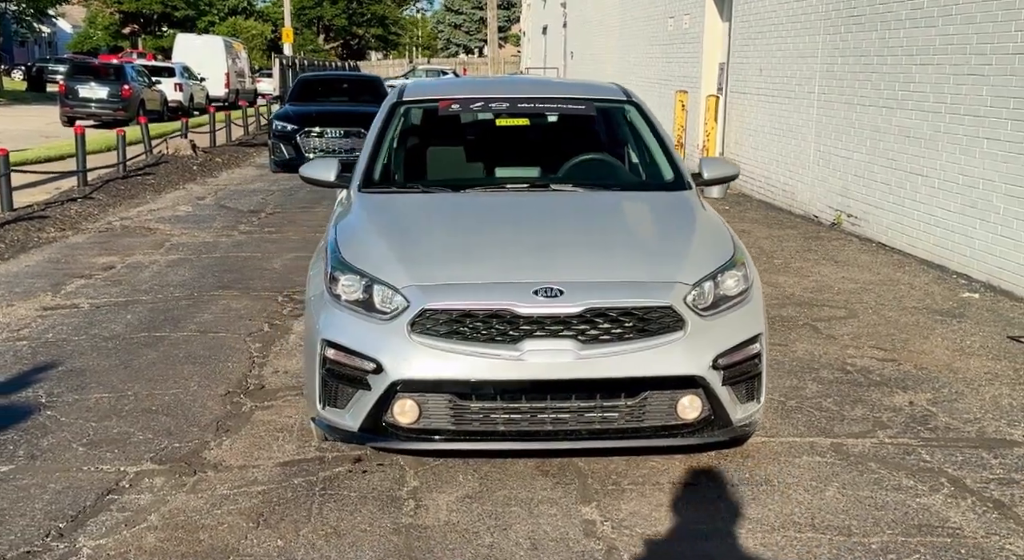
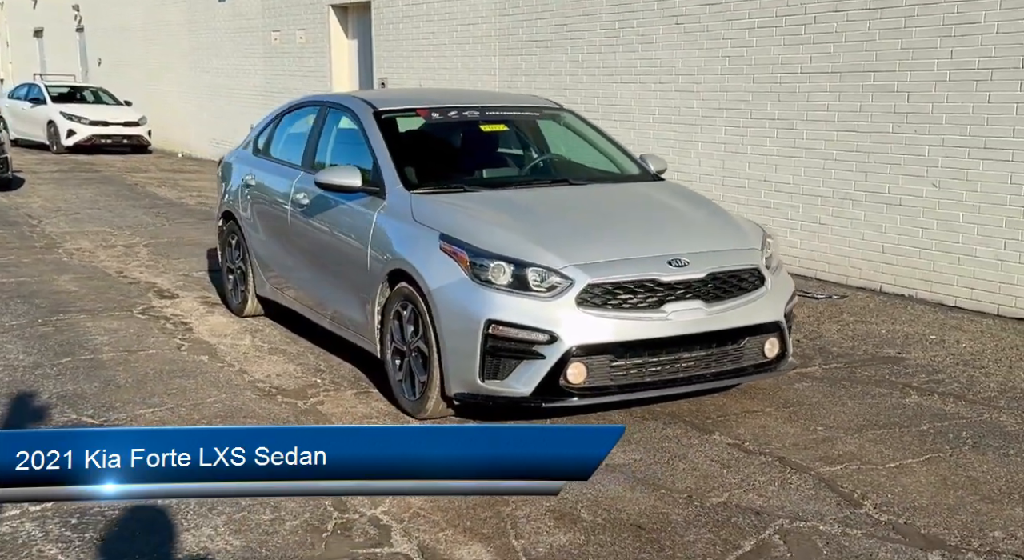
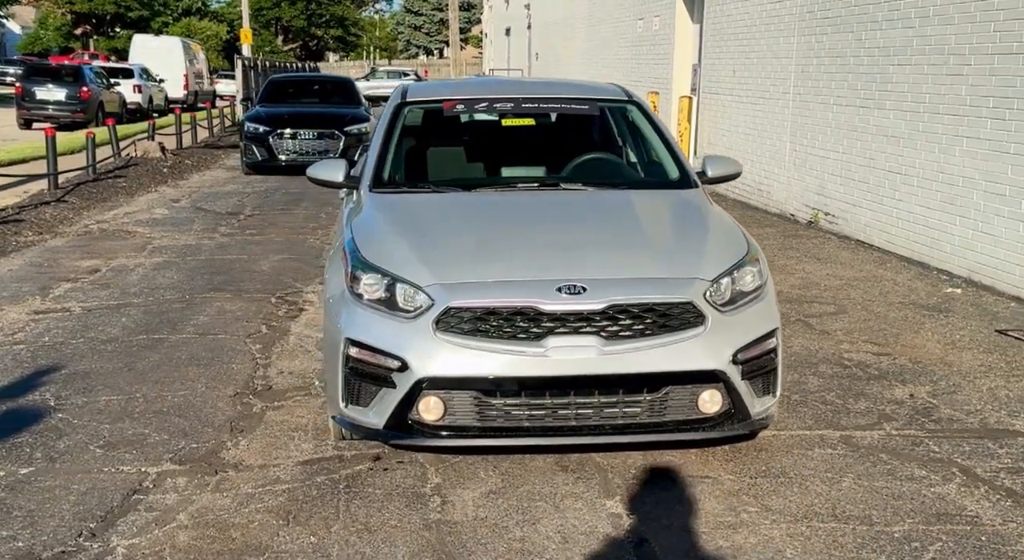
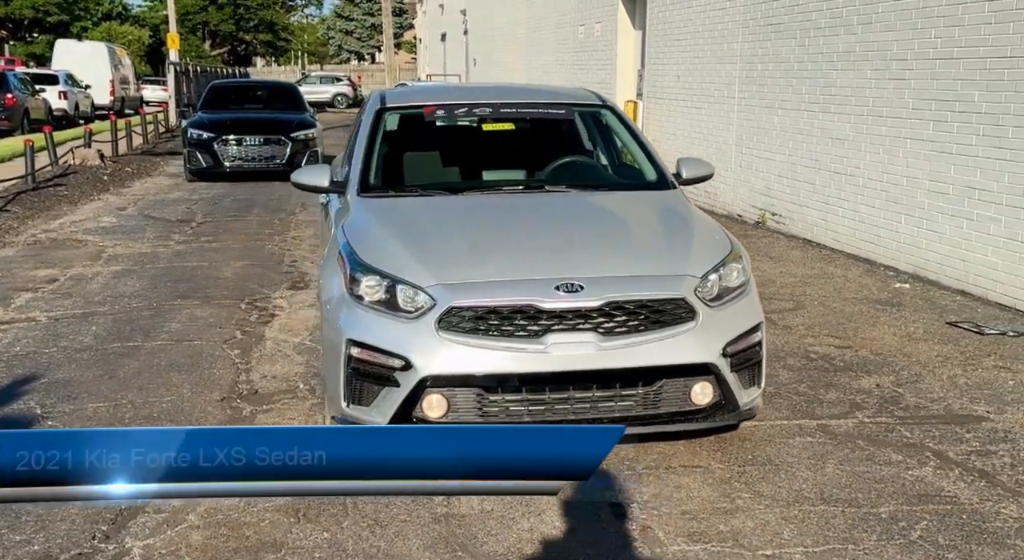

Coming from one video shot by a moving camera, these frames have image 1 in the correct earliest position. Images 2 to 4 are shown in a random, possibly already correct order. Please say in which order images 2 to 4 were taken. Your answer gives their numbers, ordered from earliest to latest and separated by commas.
3, 4, 2
